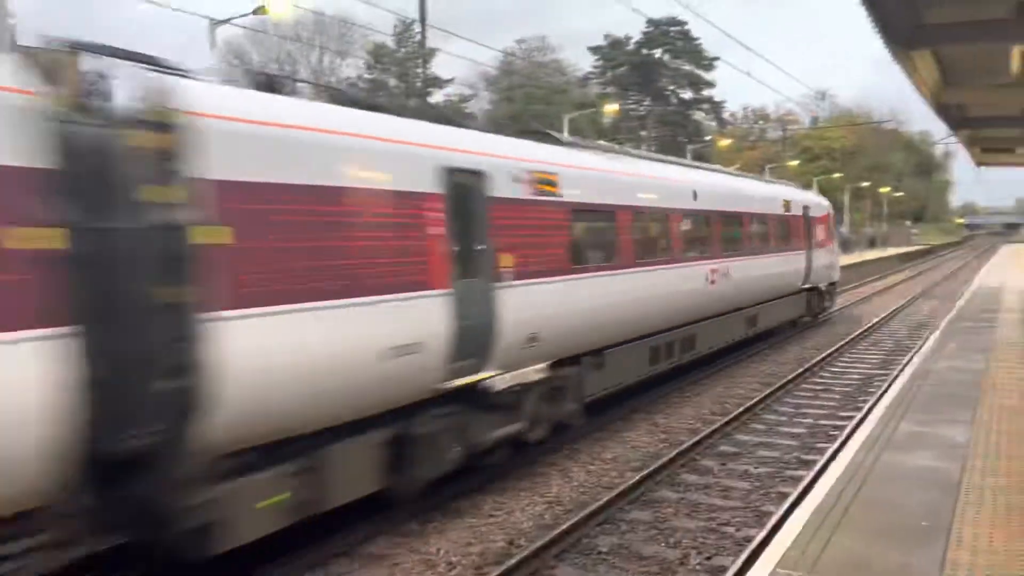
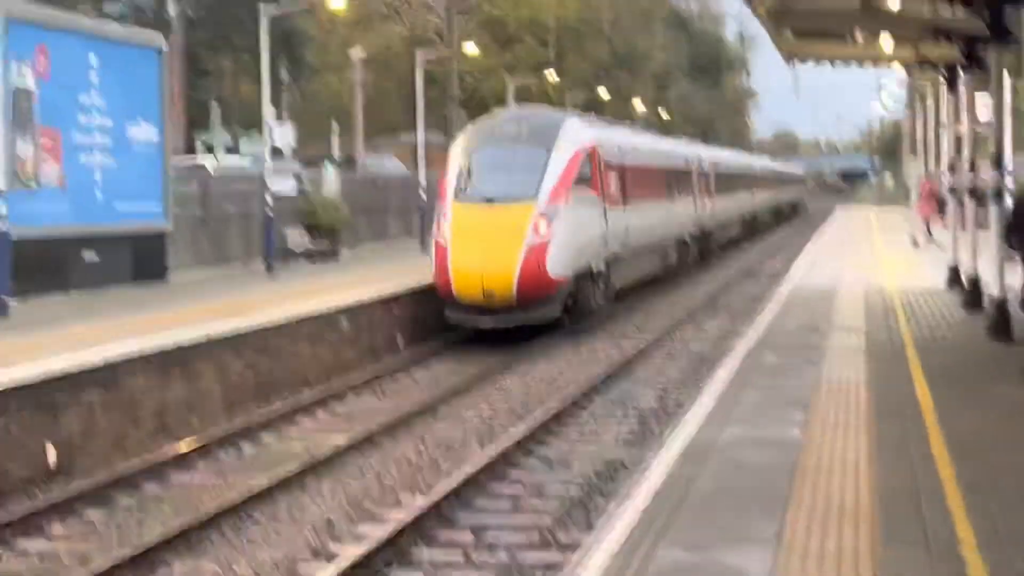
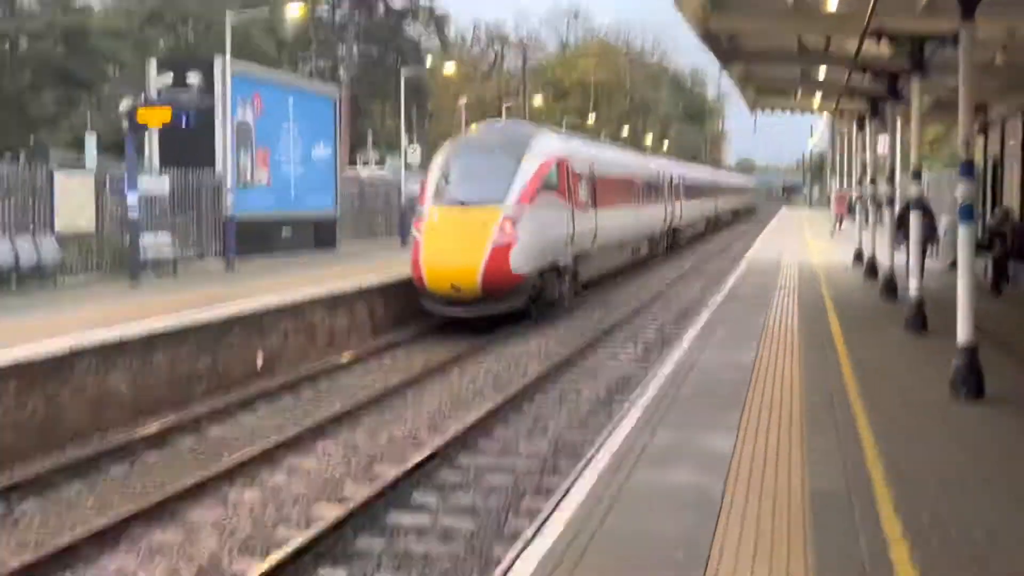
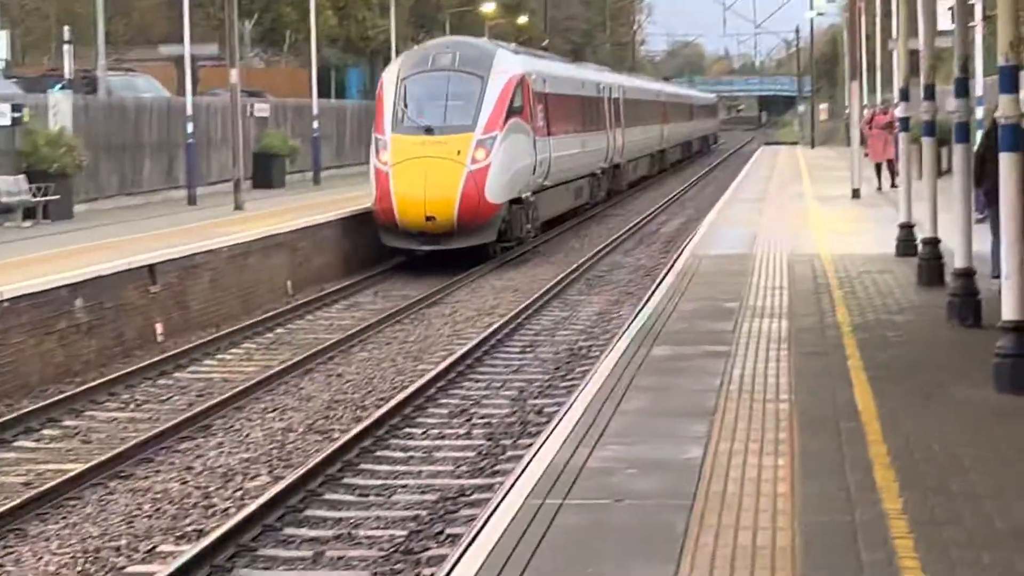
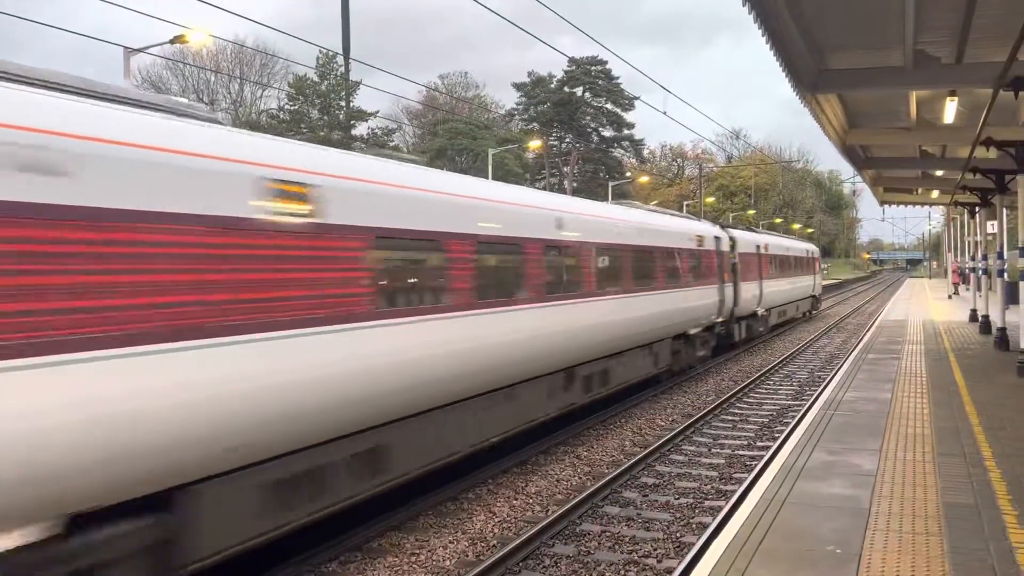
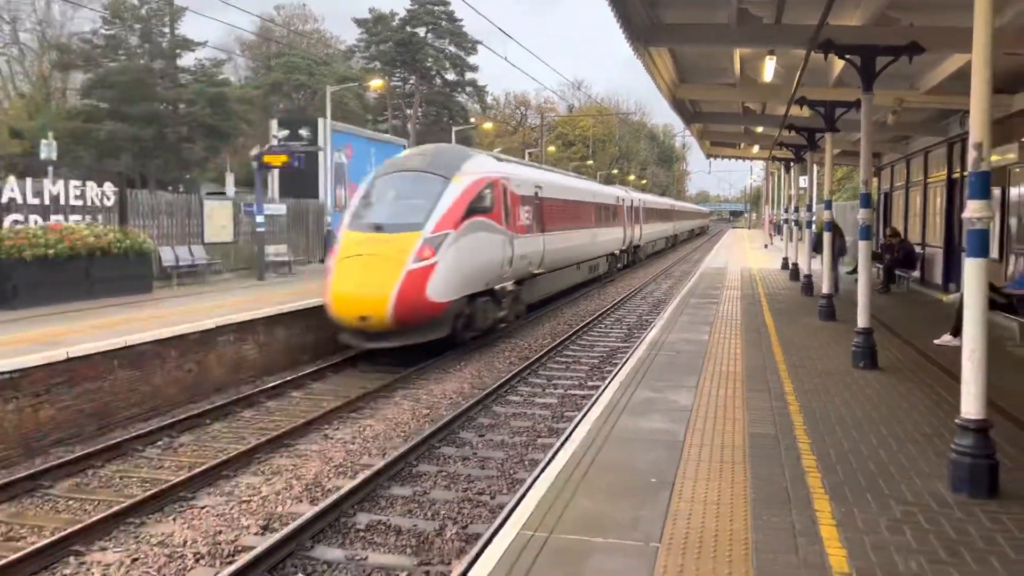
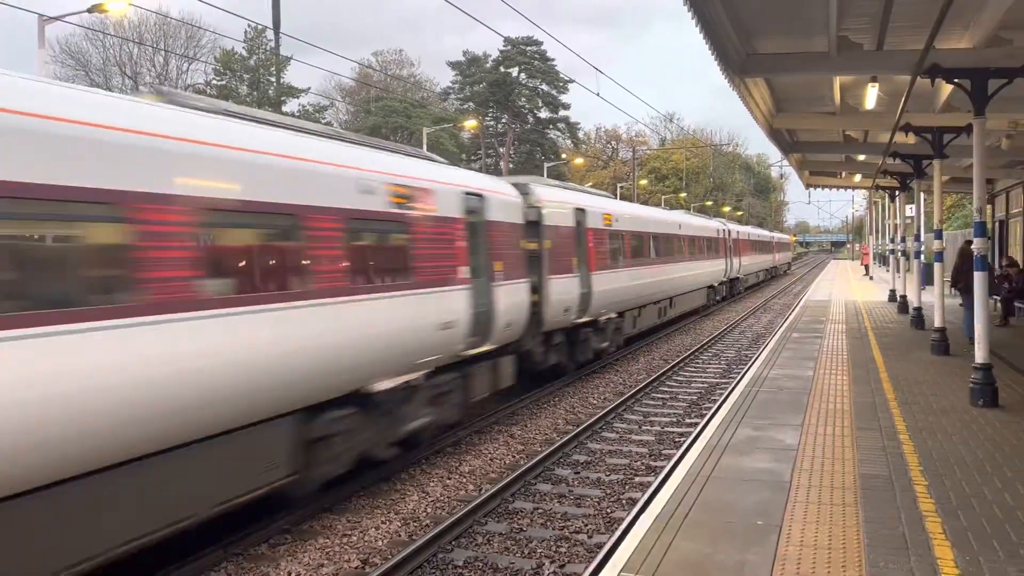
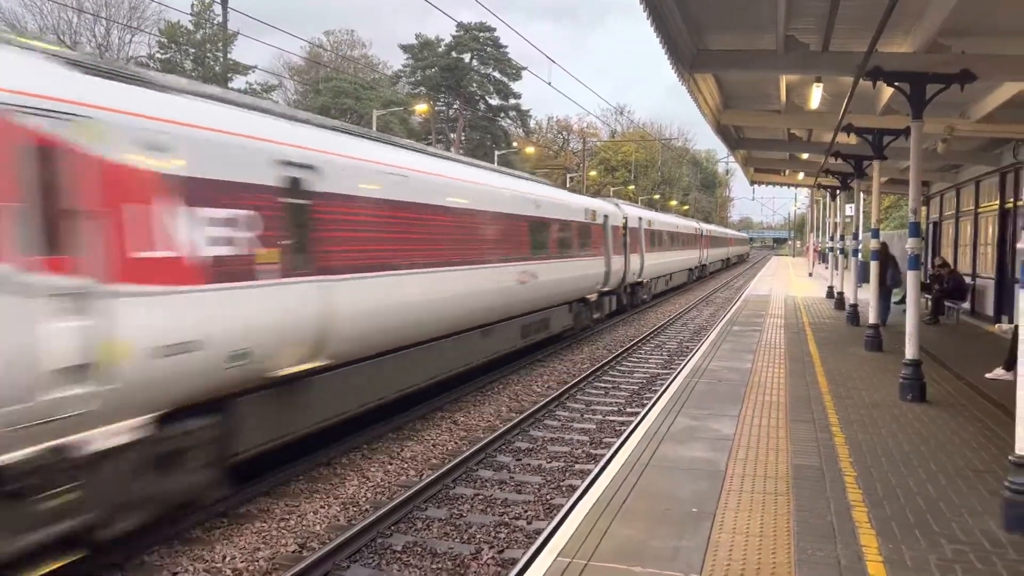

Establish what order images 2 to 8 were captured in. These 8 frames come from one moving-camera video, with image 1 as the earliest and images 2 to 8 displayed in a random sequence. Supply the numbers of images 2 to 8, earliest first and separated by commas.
5, 7, 8, 6, 3, 2, 4
